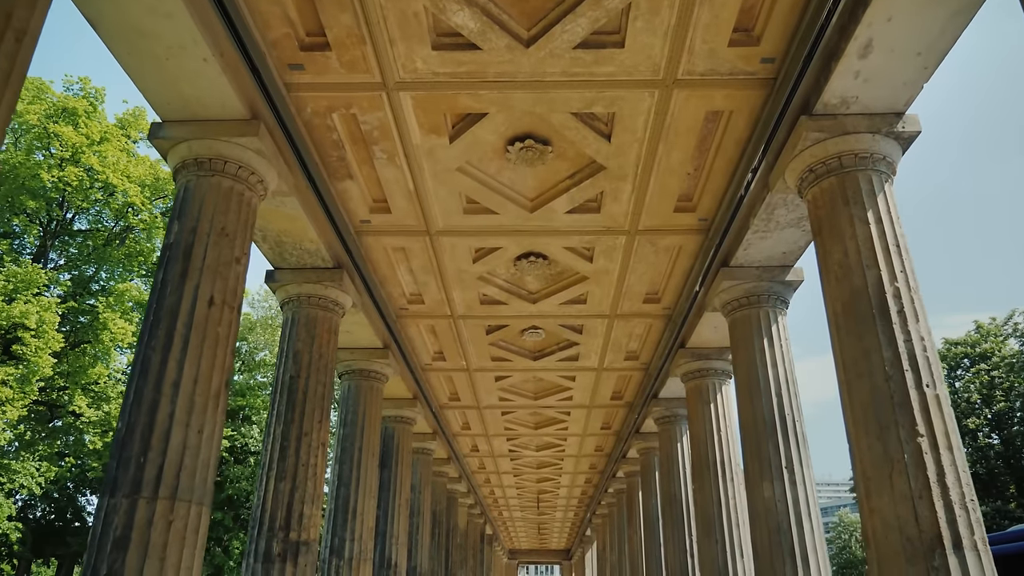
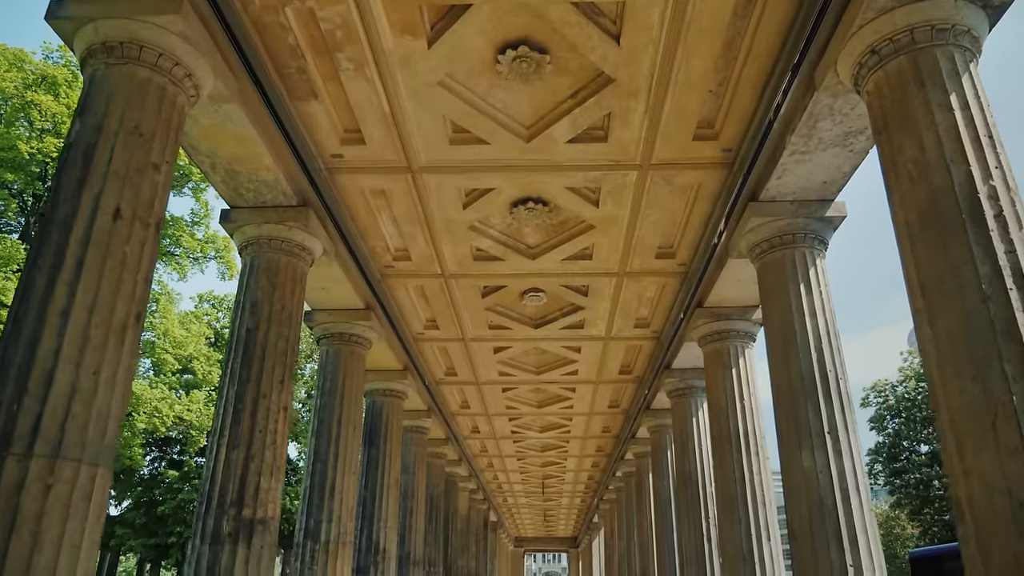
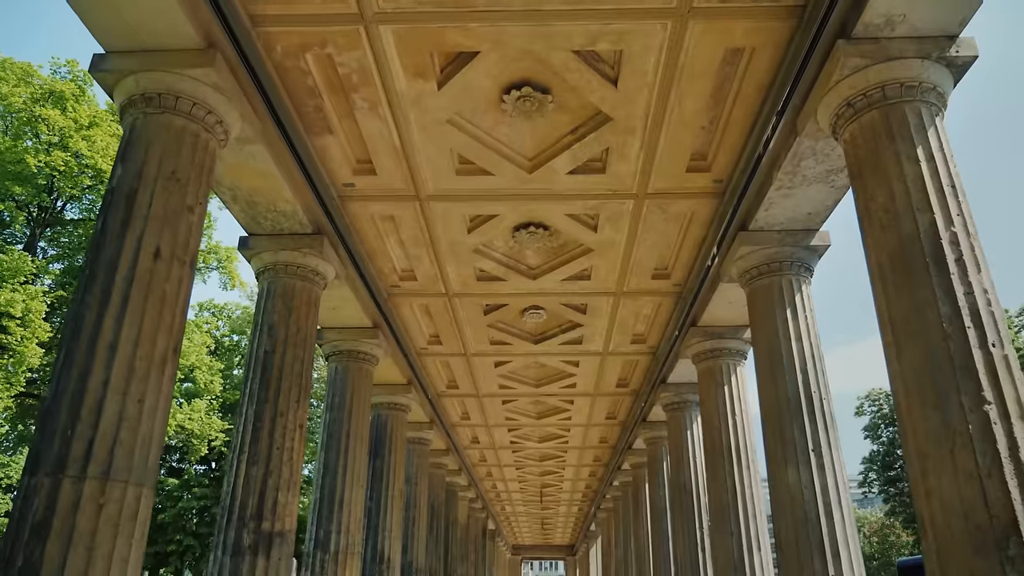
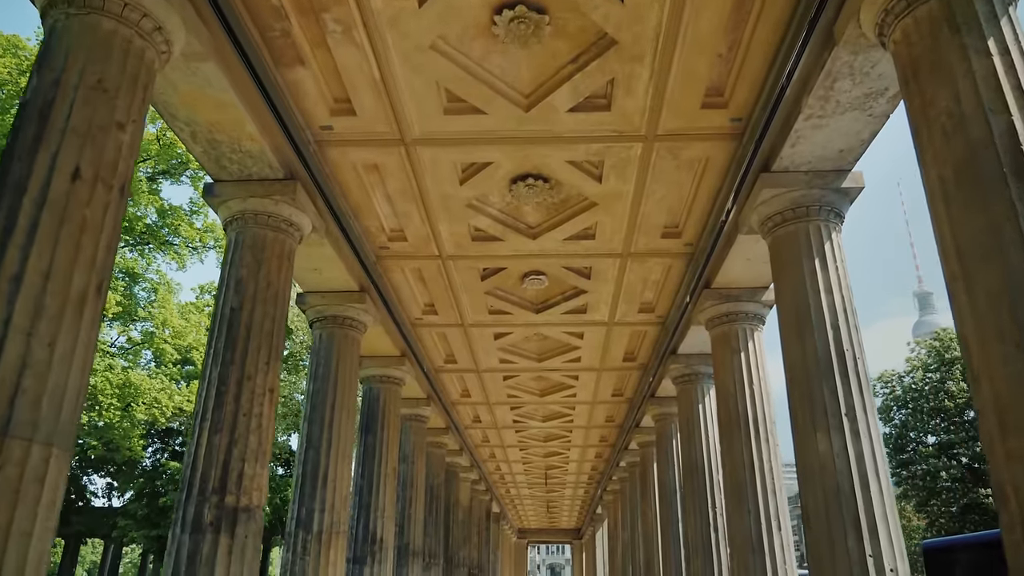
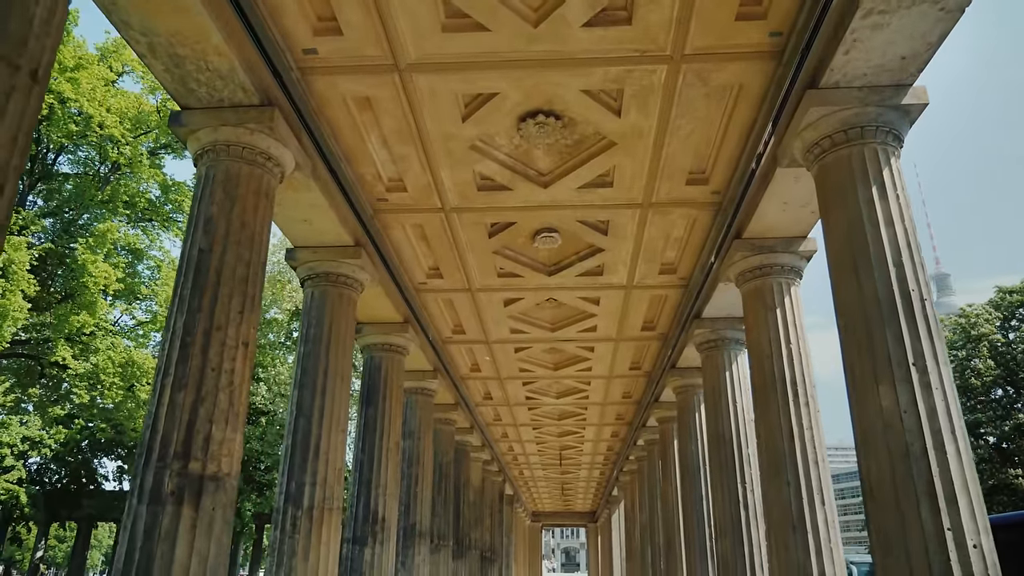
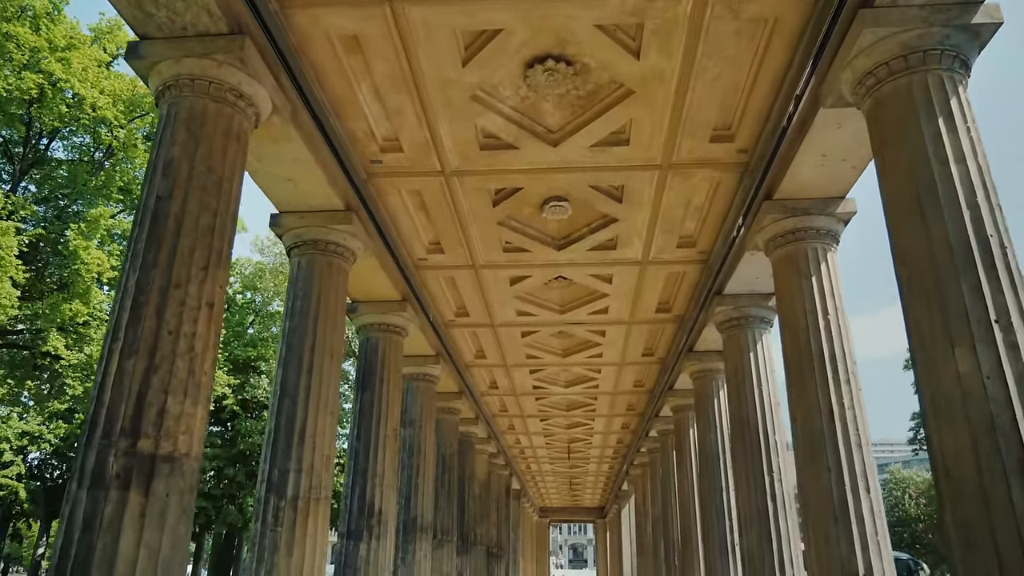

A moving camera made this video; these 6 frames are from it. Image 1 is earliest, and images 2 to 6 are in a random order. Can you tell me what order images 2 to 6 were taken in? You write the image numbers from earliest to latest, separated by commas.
3, 2, 4, 5, 6
